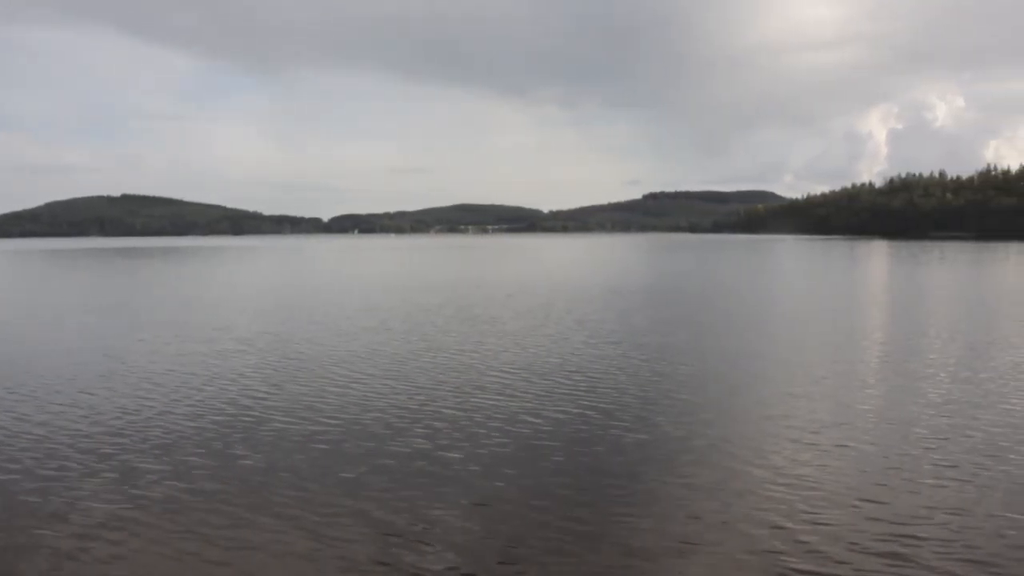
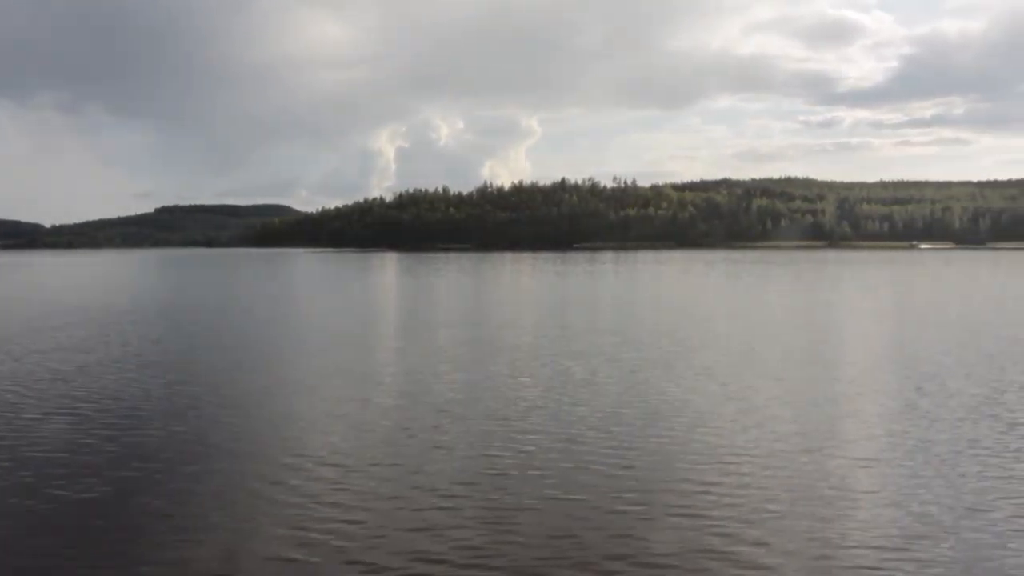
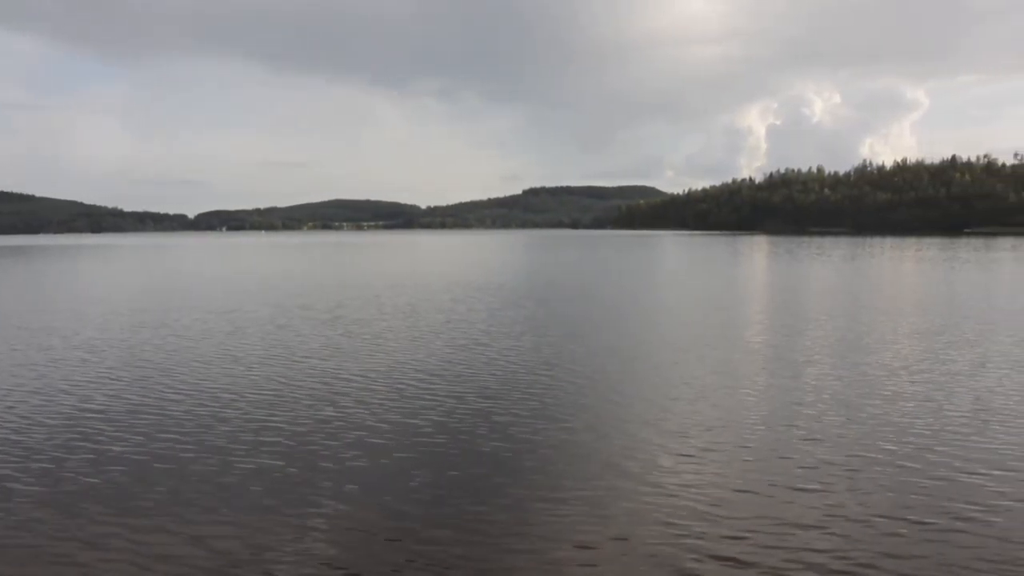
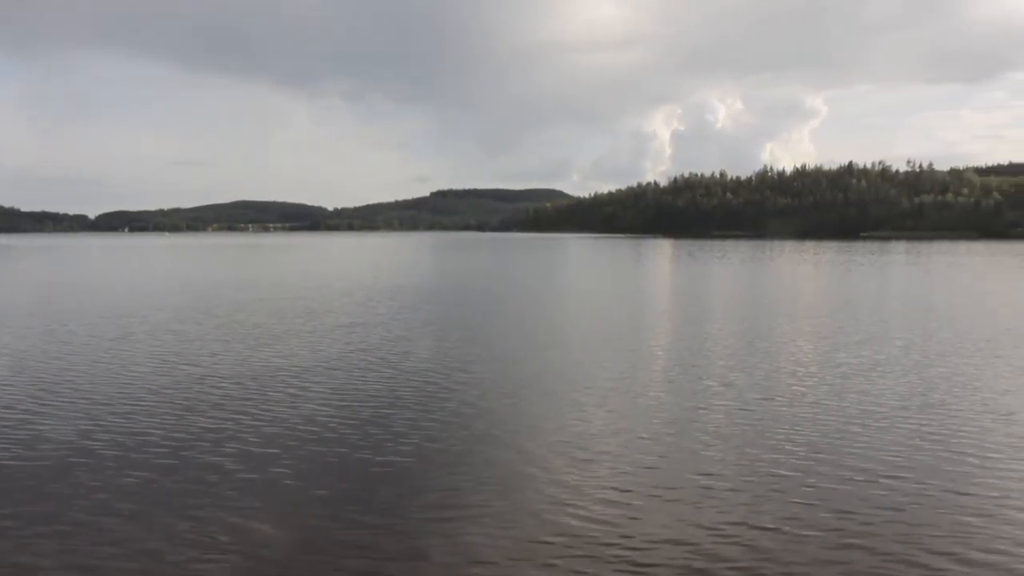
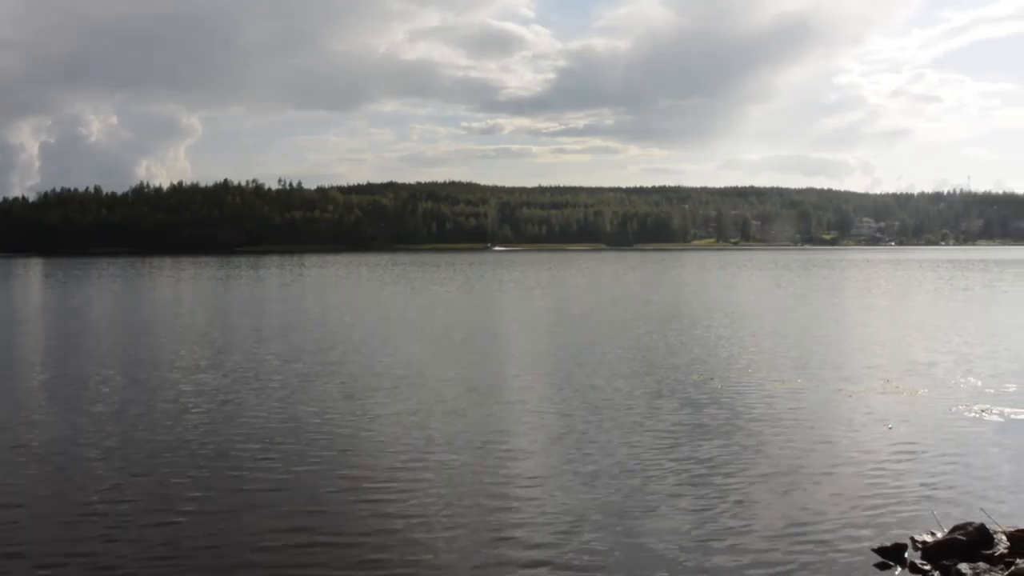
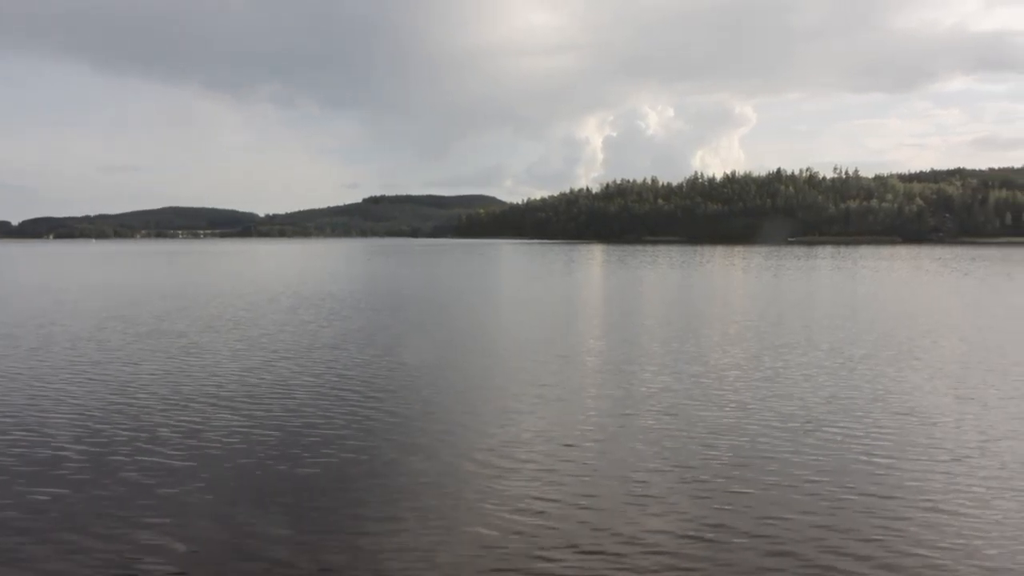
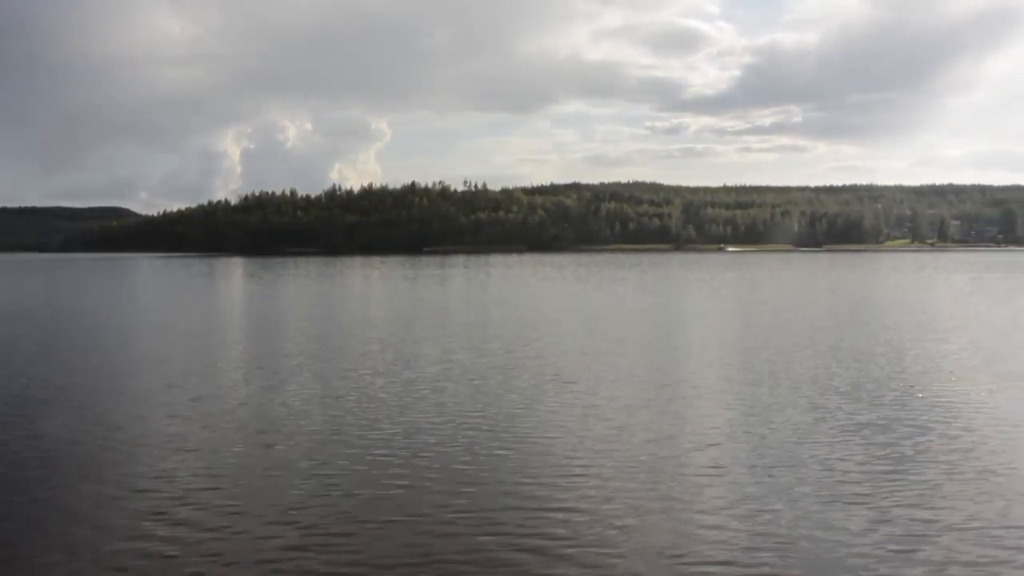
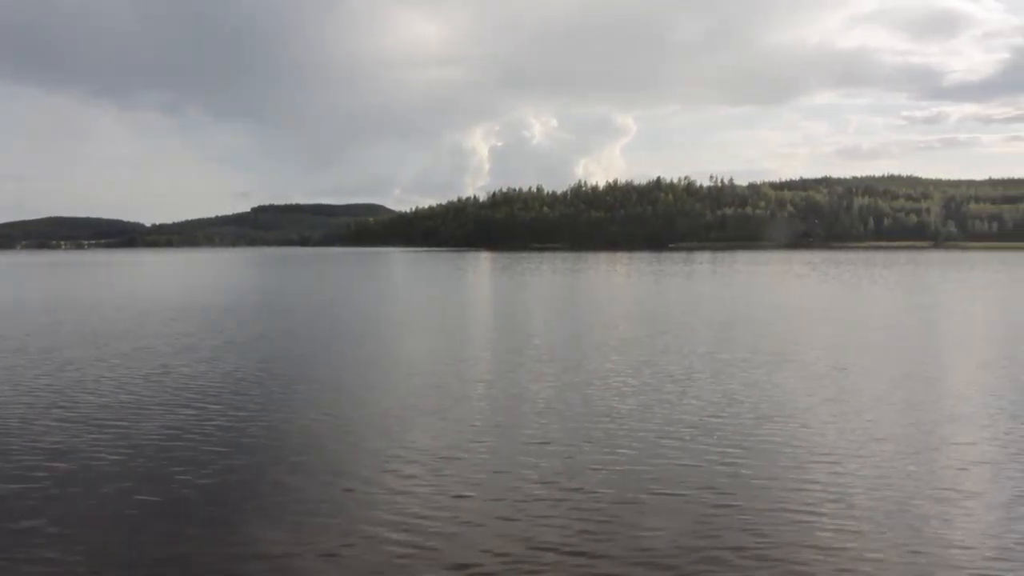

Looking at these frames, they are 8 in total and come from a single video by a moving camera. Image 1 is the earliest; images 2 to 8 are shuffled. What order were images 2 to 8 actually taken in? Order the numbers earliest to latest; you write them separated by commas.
3, 4, 6, 8, 2, 7, 5
